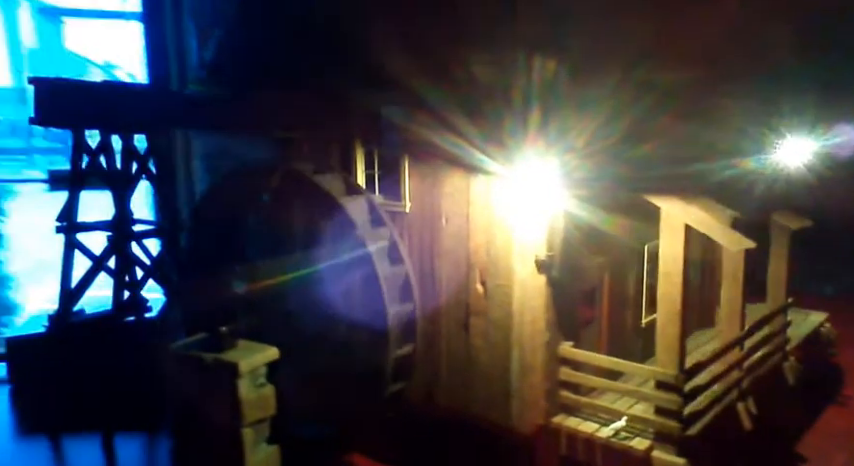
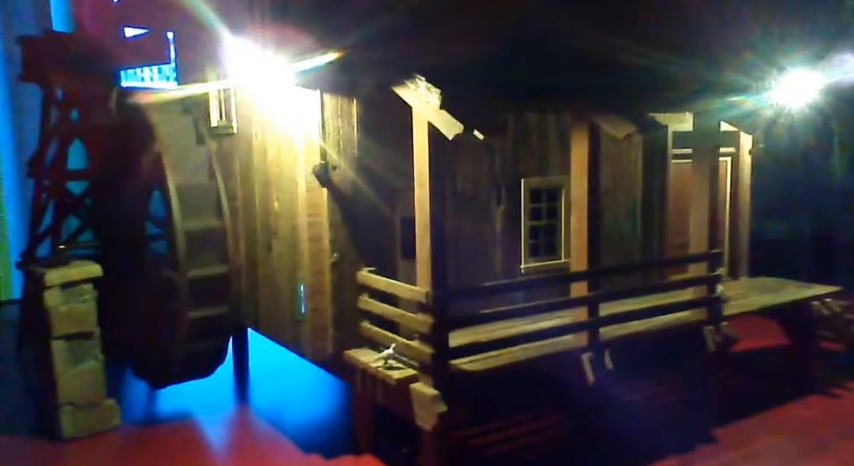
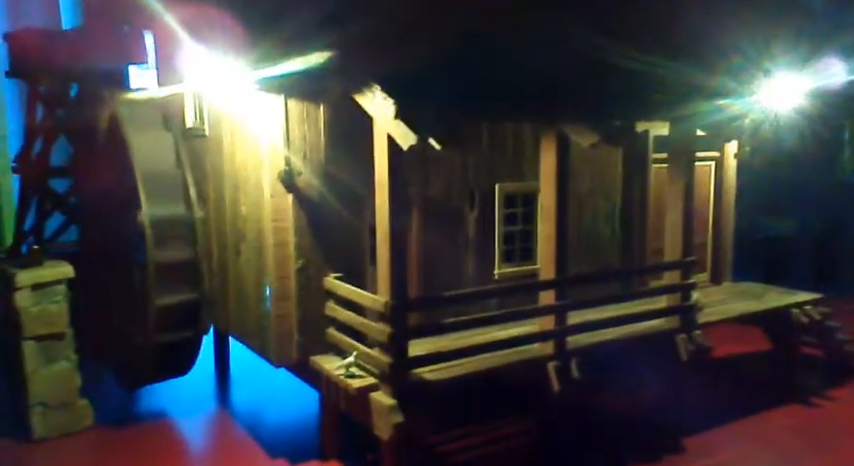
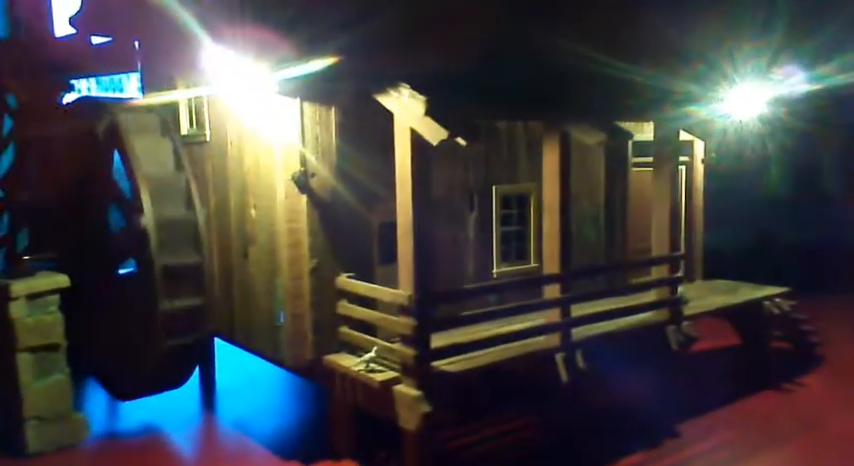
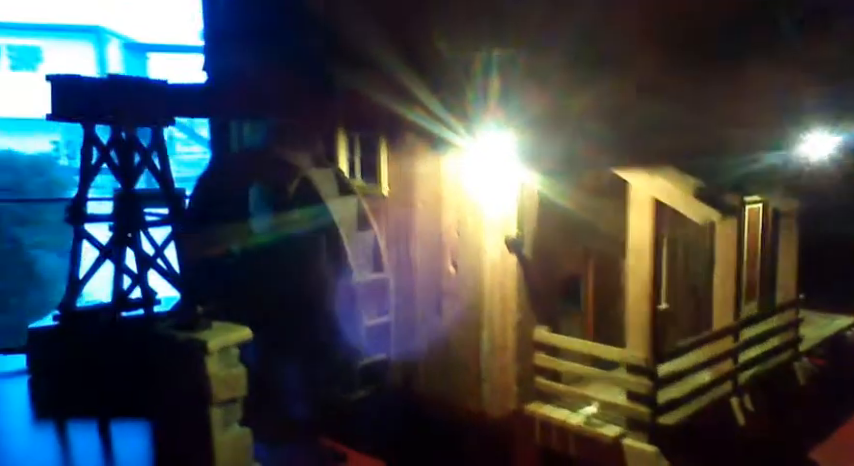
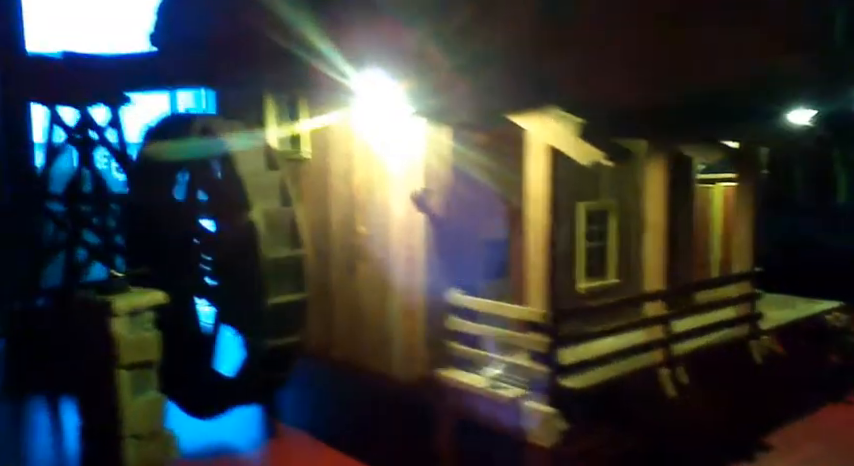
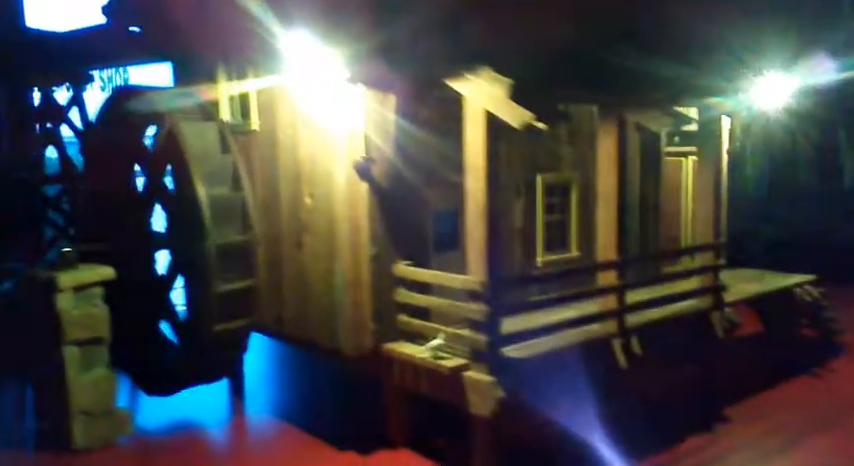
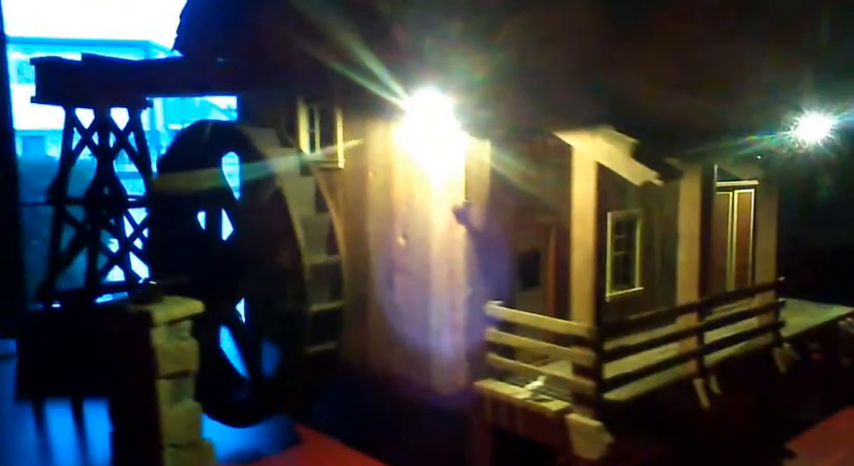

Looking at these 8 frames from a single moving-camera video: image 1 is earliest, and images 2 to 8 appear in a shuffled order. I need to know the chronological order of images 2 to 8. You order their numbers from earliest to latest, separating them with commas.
5, 8, 6, 7, 4, 2, 3
